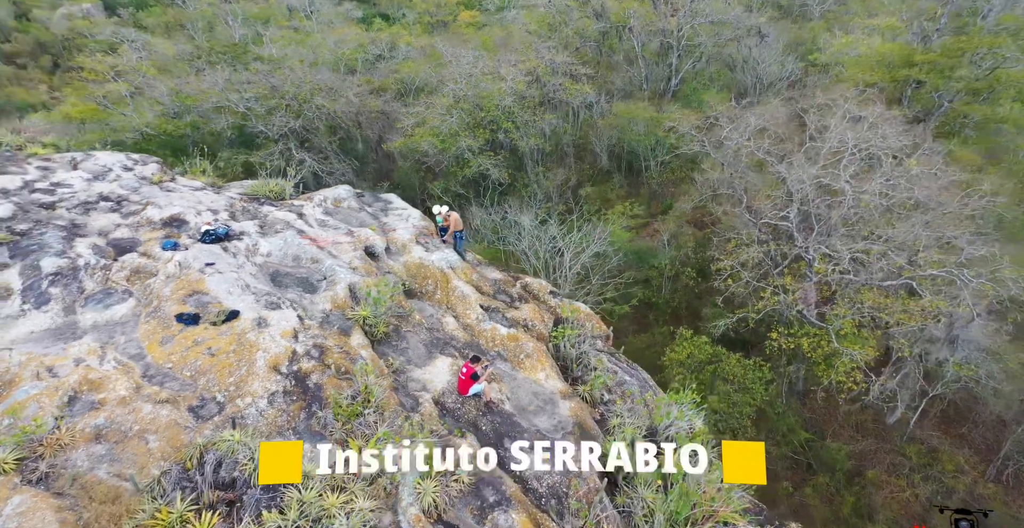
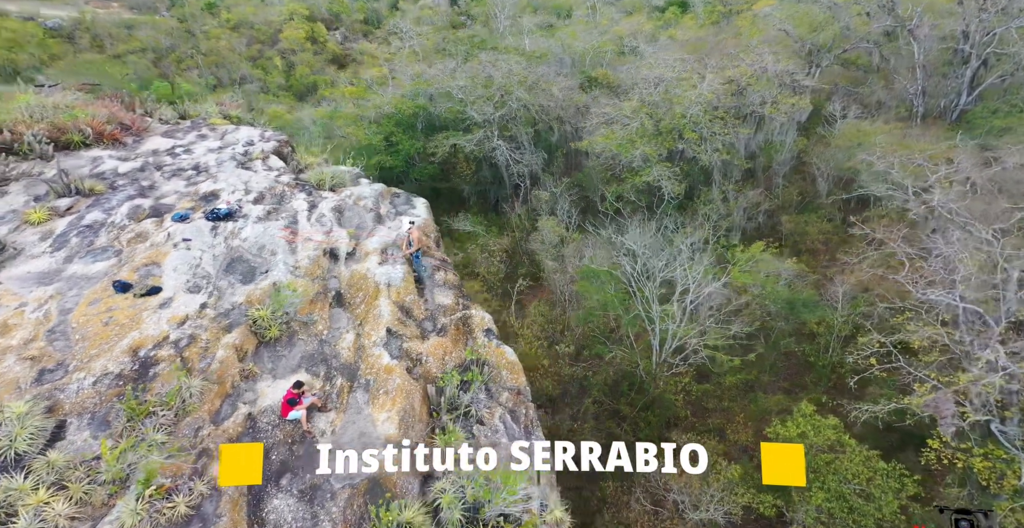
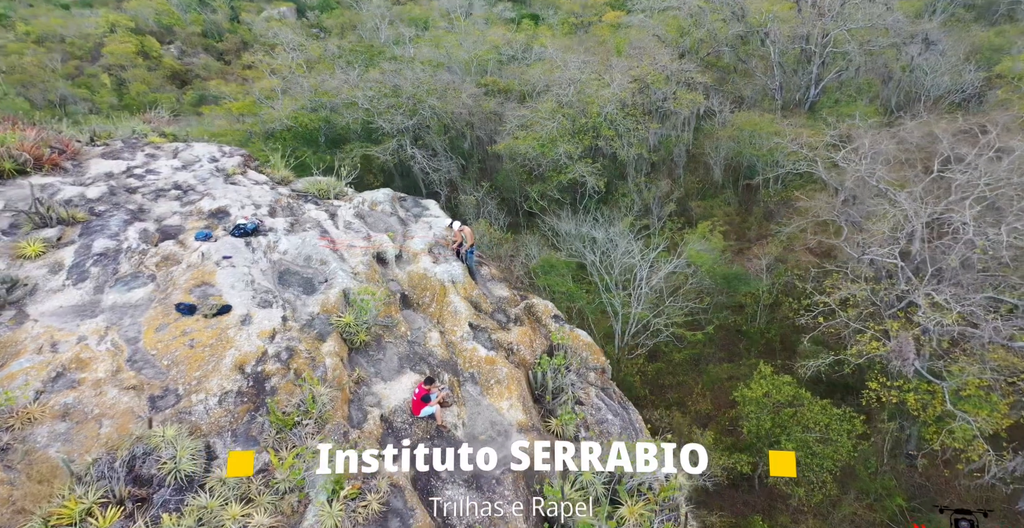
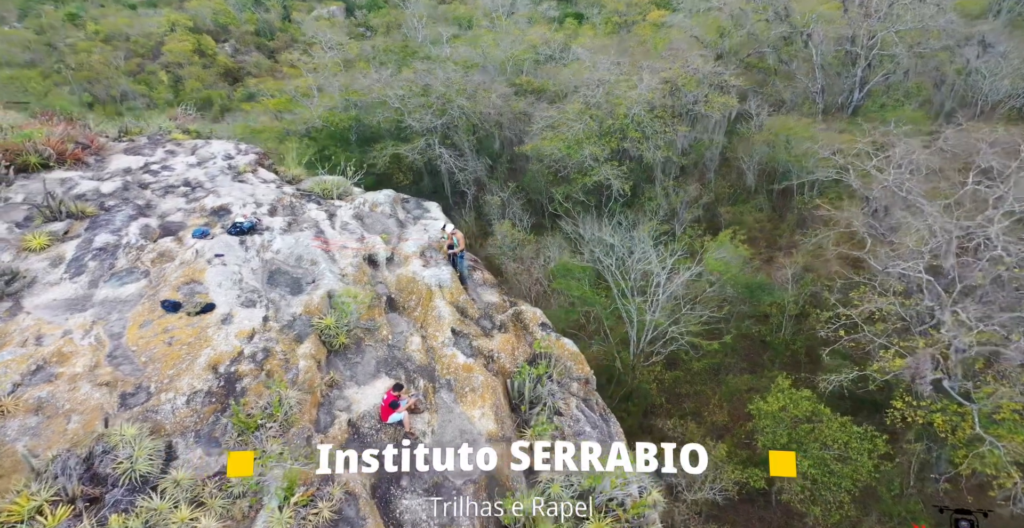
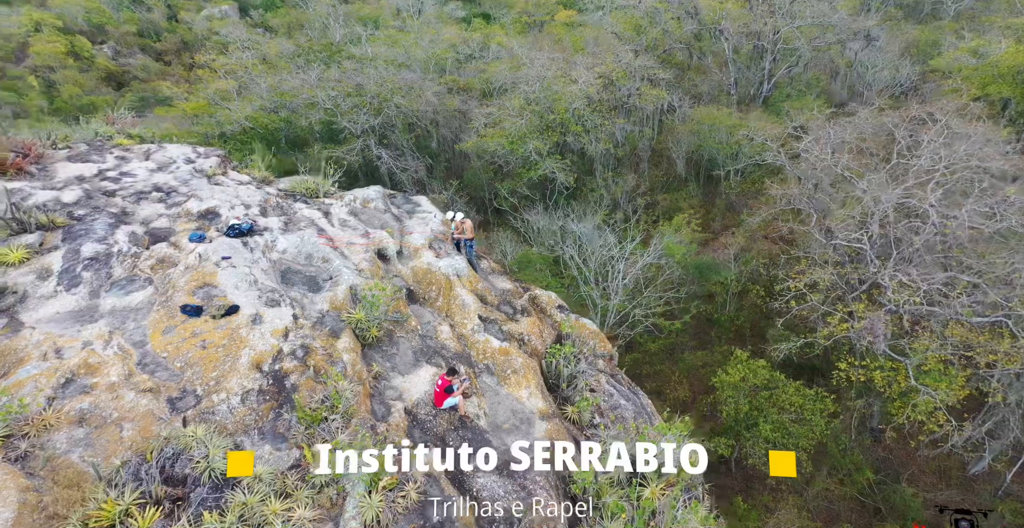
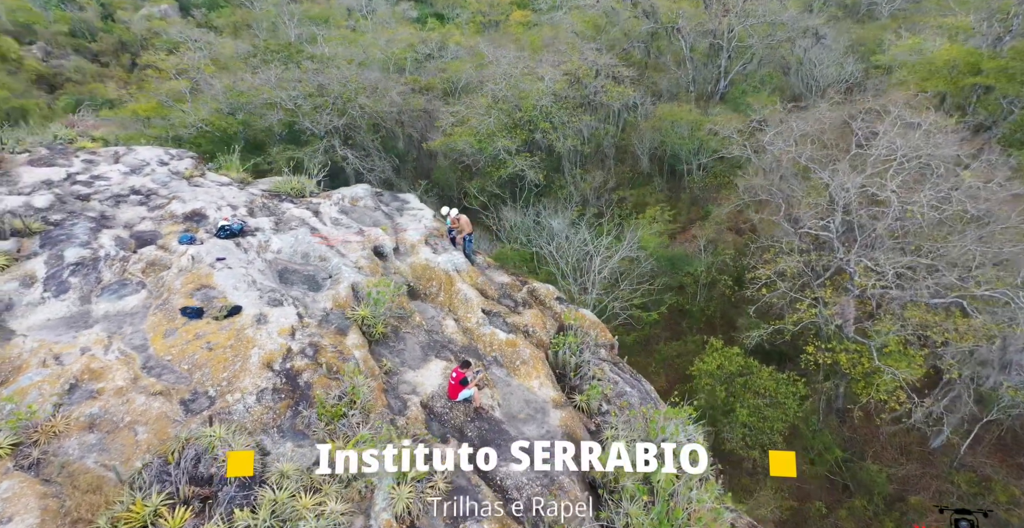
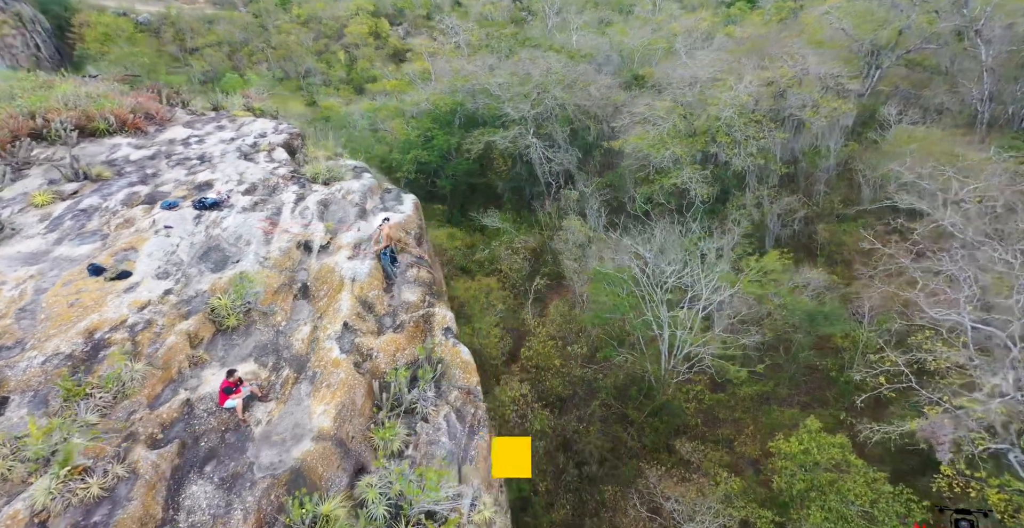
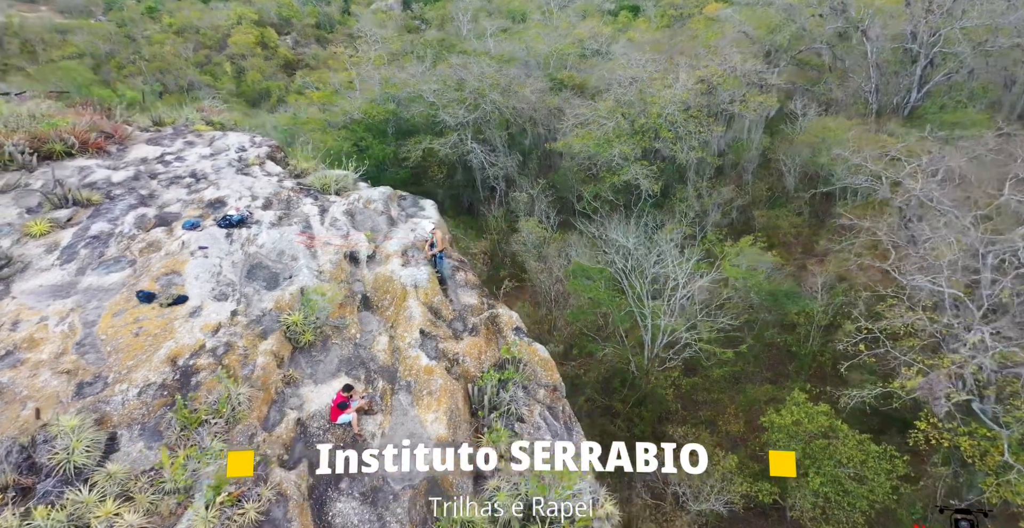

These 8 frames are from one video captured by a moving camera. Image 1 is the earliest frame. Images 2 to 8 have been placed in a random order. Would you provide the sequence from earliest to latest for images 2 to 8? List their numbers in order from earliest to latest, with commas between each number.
6, 5, 3, 4, 8, 2, 7
